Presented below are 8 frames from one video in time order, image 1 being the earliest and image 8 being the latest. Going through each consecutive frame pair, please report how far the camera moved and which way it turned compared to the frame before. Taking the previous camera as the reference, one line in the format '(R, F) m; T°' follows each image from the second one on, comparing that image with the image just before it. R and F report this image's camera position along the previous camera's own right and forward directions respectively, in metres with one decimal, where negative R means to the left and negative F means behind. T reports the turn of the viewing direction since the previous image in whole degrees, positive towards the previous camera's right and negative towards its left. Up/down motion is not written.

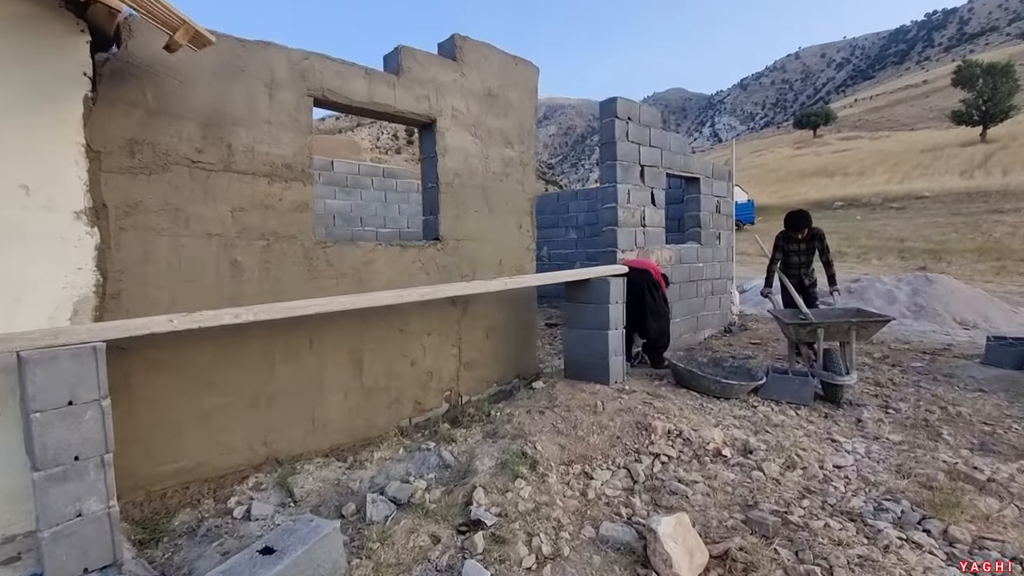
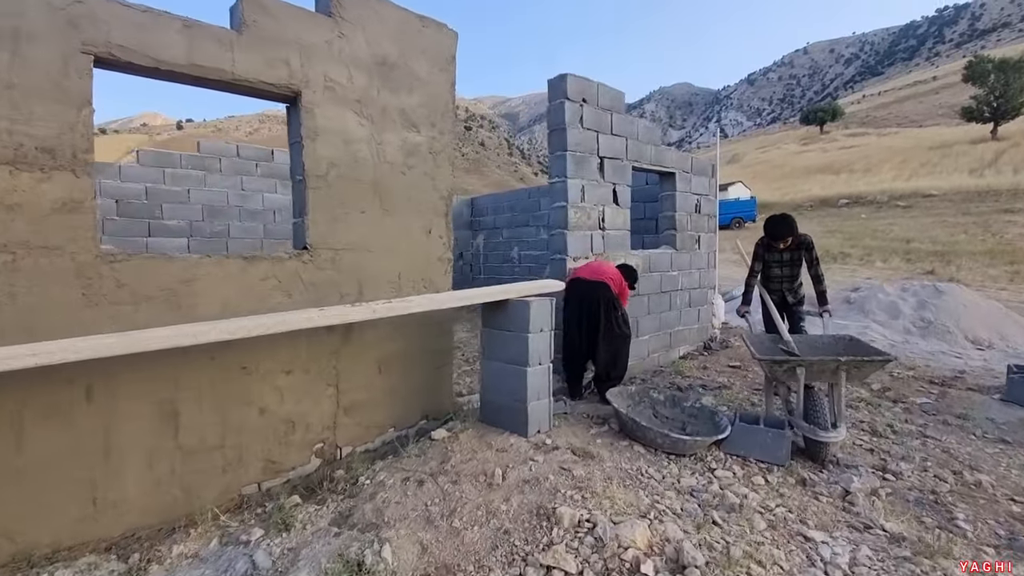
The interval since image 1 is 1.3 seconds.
(+0.7, +0.9) m; 0°
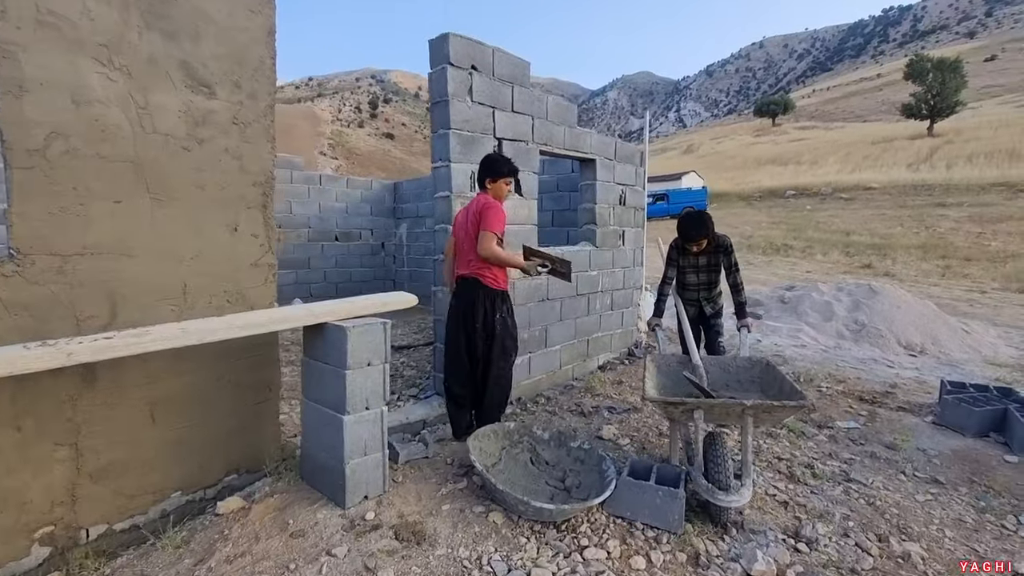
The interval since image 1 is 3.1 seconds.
(+0.7, +0.8) m; +4°
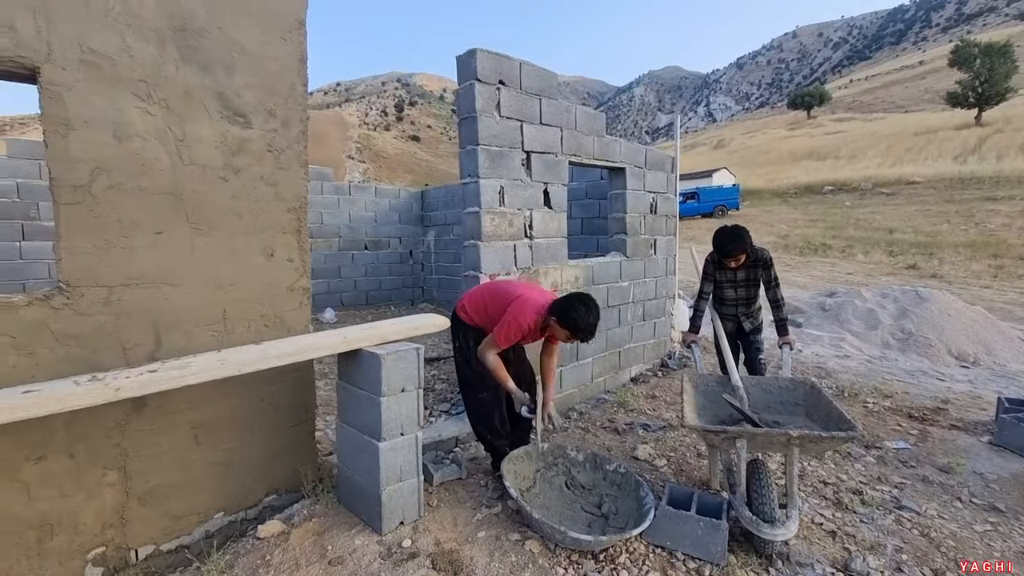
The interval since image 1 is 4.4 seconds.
(0.0, 0.0) m; -3°
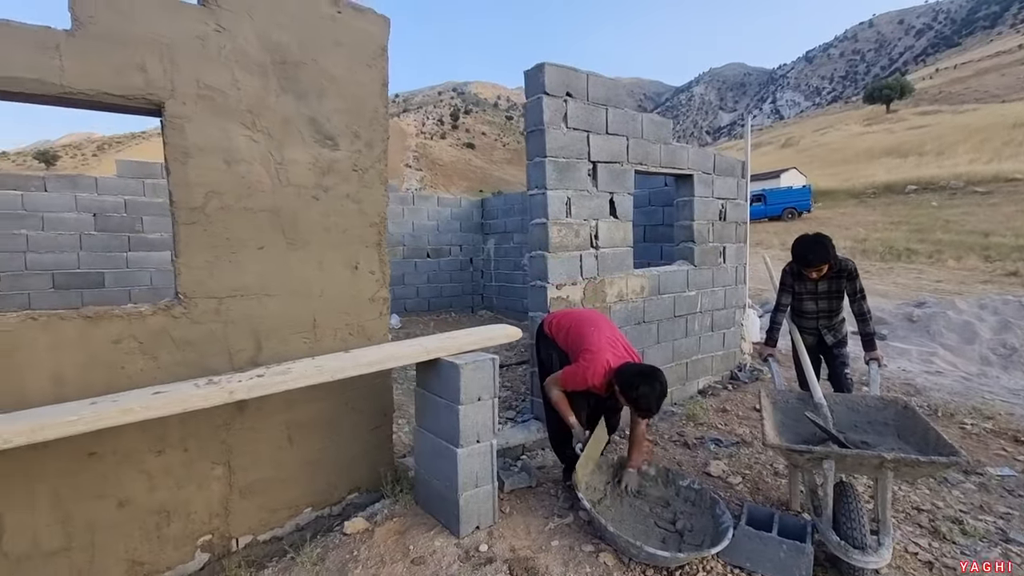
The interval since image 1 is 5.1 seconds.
(-0.1, -0.1) m; -6°
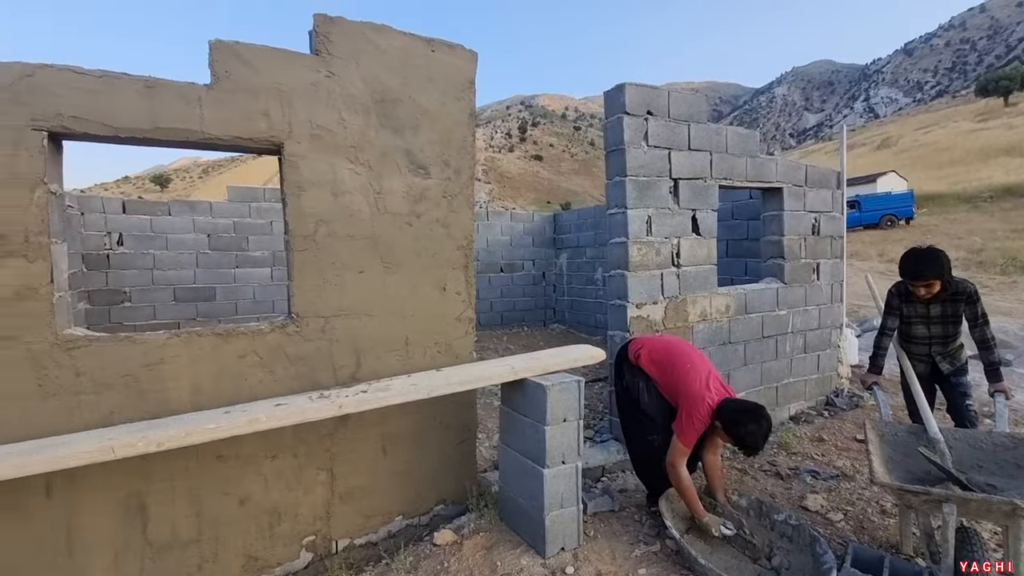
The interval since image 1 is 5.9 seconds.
(-0.1, -0.1) m; -8°
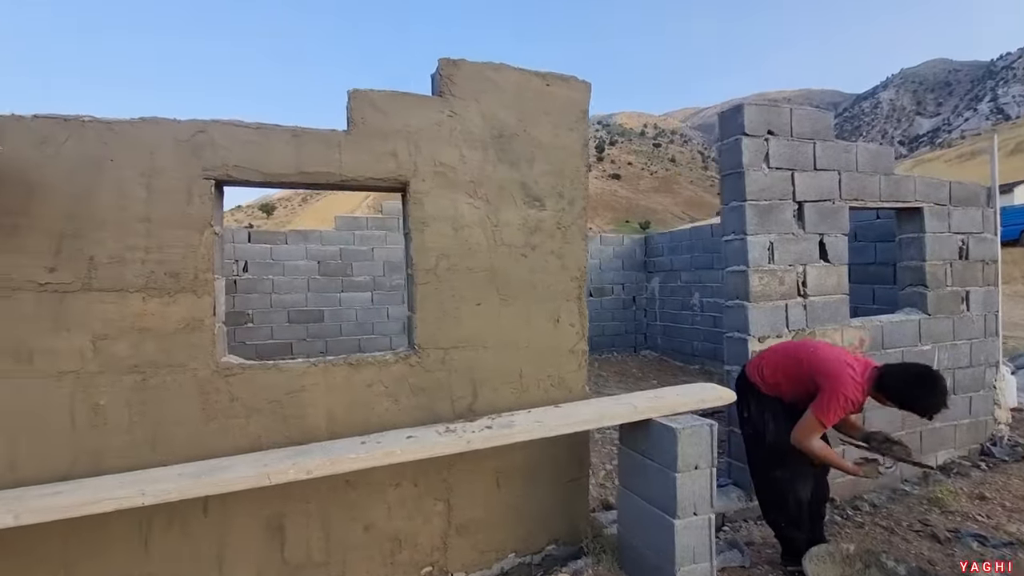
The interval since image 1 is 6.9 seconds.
(-0.2, 0.0) m; -9°
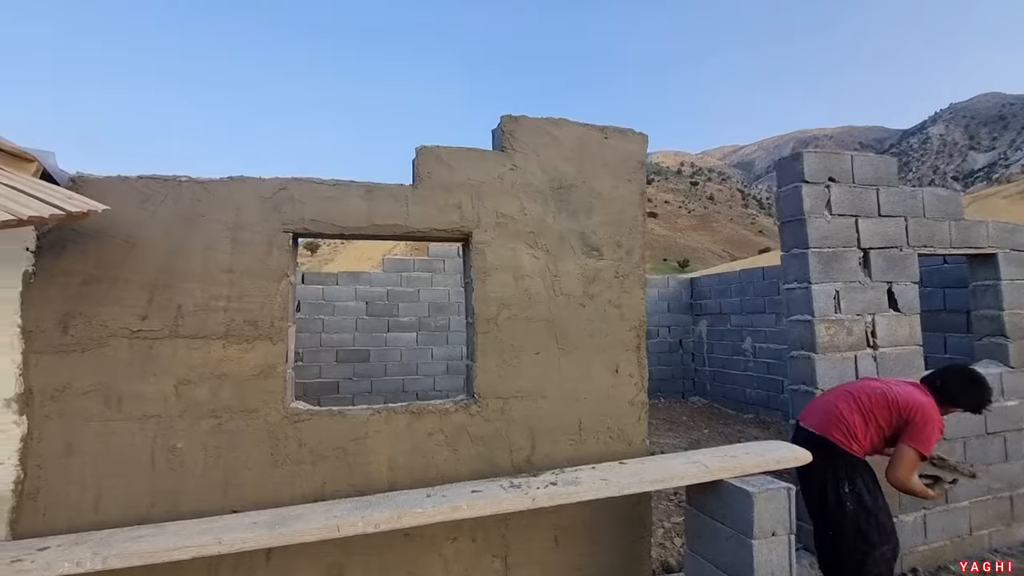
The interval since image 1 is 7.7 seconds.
(-0.1, 0.0) m; -4°
